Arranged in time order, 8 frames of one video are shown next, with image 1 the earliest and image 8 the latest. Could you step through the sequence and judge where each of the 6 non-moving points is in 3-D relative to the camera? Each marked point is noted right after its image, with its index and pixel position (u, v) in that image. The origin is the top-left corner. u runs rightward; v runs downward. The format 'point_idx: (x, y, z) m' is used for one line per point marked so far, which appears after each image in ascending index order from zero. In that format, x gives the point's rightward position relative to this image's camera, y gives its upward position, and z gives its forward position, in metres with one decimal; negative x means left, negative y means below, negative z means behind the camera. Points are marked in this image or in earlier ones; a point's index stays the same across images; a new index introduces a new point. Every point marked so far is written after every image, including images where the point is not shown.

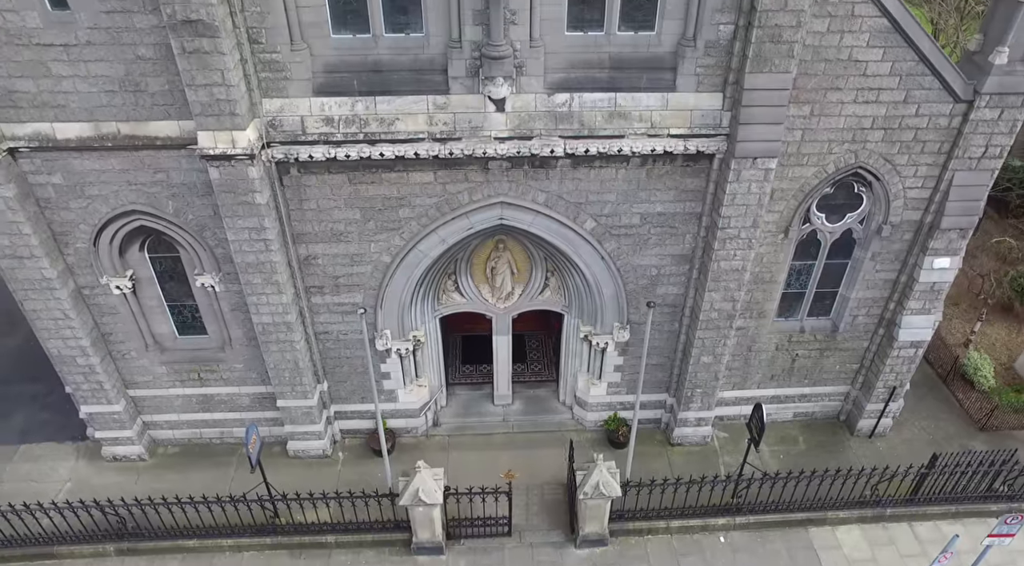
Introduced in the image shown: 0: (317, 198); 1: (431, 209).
0: (-3.3, +1.5, +12.1) m
1: (-1.4, +1.3, +12.4) m
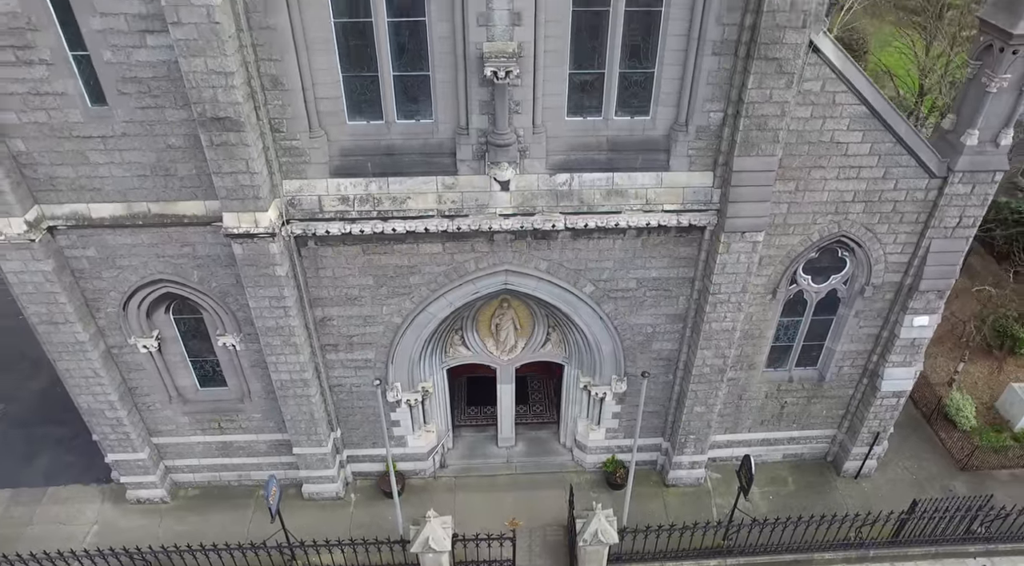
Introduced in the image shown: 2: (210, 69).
0: (-3.2, +0.3, +12.9) m
1: (-1.3, +0.2, +13.2) m
2: (-4.3, +3.1, +10.2) m
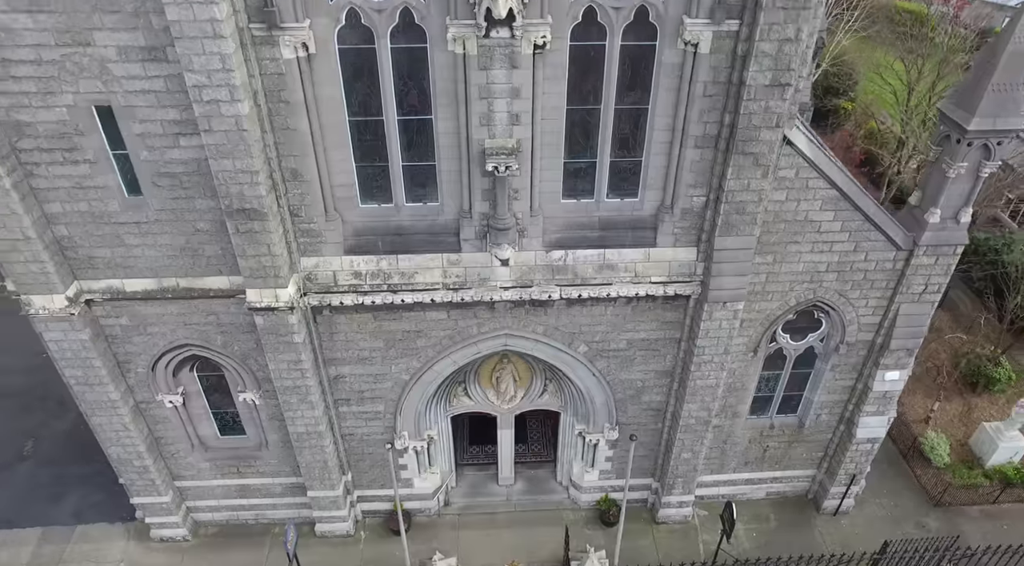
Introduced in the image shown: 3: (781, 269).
0: (-3.3, -0.9, +14.0) m
1: (-1.3, -1.1, +14.2) m
2: (-4.3, +1.8, +11.3) m
3: (+5.2, +0.3, +13.7) m
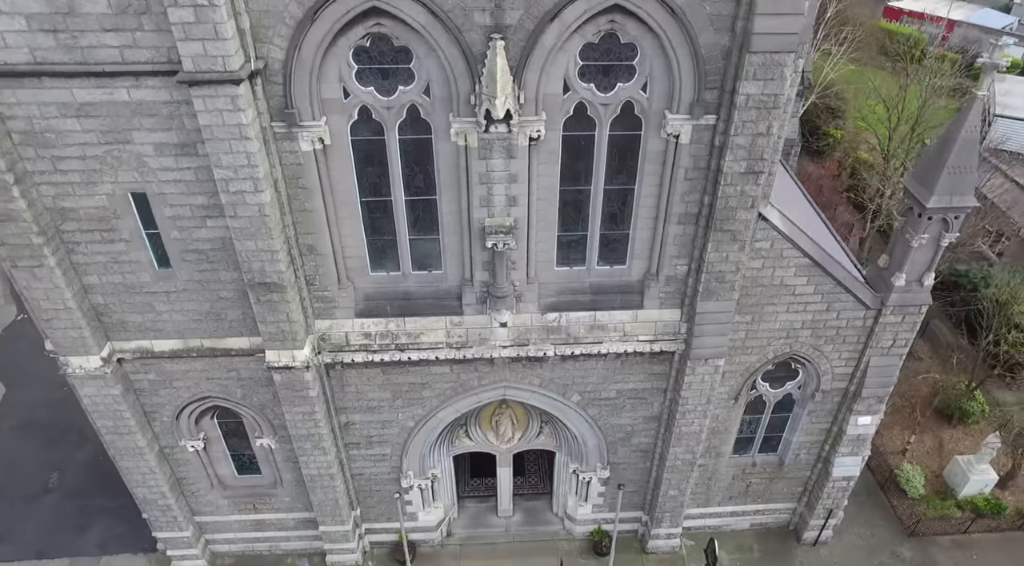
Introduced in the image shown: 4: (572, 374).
0: (-3.3, -2.1, +15.1) m
1: (-1.4, -2.3, +15.3) m
2: (-4.4, +0.6, +12.4) m
3: (+5.1, -0.9, +14.9) m
4: (+1.3, -1.9, +15.2) m
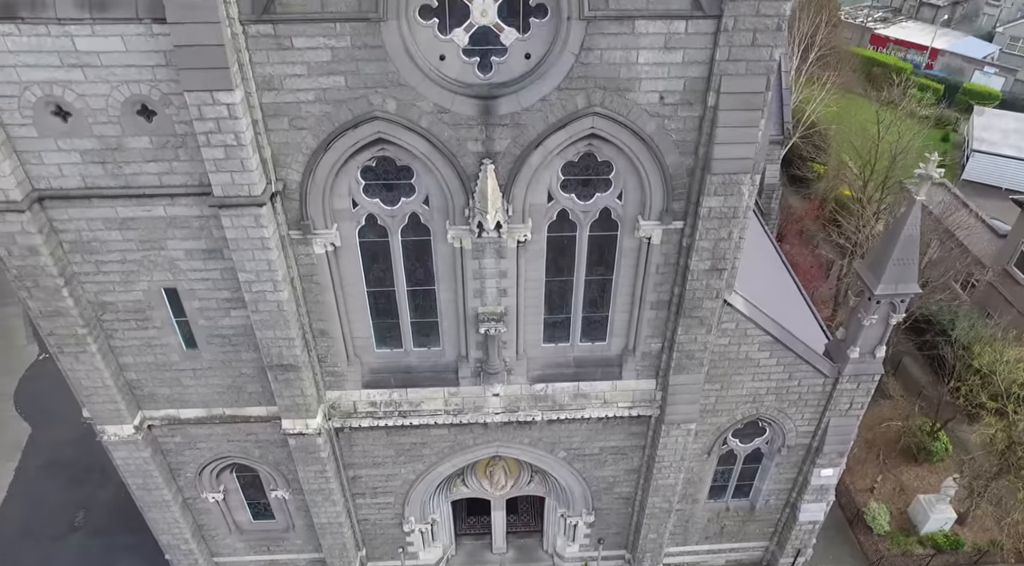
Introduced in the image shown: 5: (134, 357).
0: (-3.5, -3.7, +16.6) m
1: (-1.6, -3.9, +16.9) m
2: (-4.6, -1.0, +13.9) m
3: (+4.9, -2.5, +16.4) m
4: (+1.1, -3.5, +16.8) m
5: (-7.7, -1.5, +14.6) m
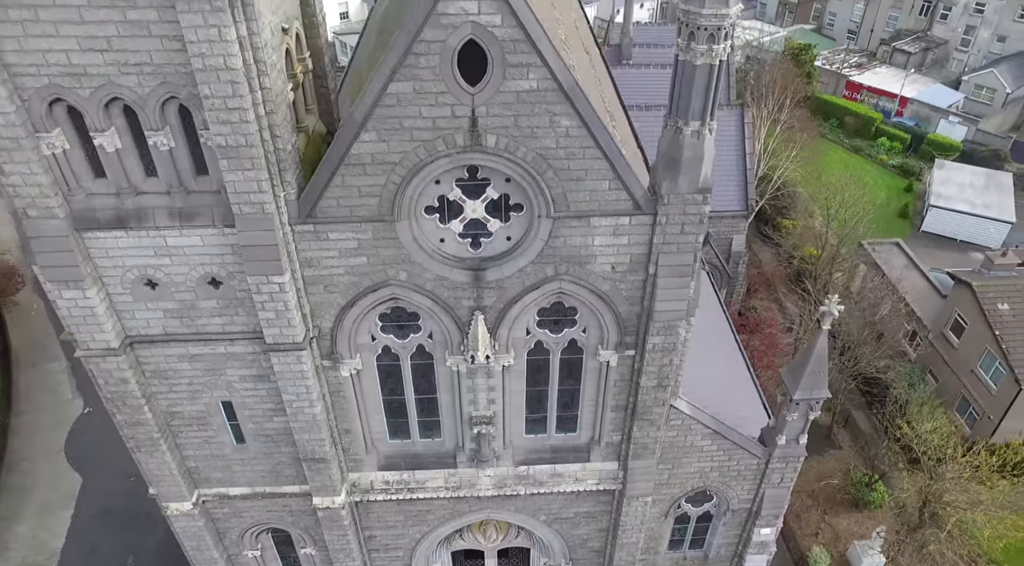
0: (-3.8, -6.5, +20.2) m
1: (-1.9, -6.6, +20.4) m
2: (-4.9, -3.8, +17.4) m
3: (+4.6, -5.2, +19.9) m
4: (+0.8, -6.3, +20.3) m
5: (-8.1, -4.3, +18.1) m
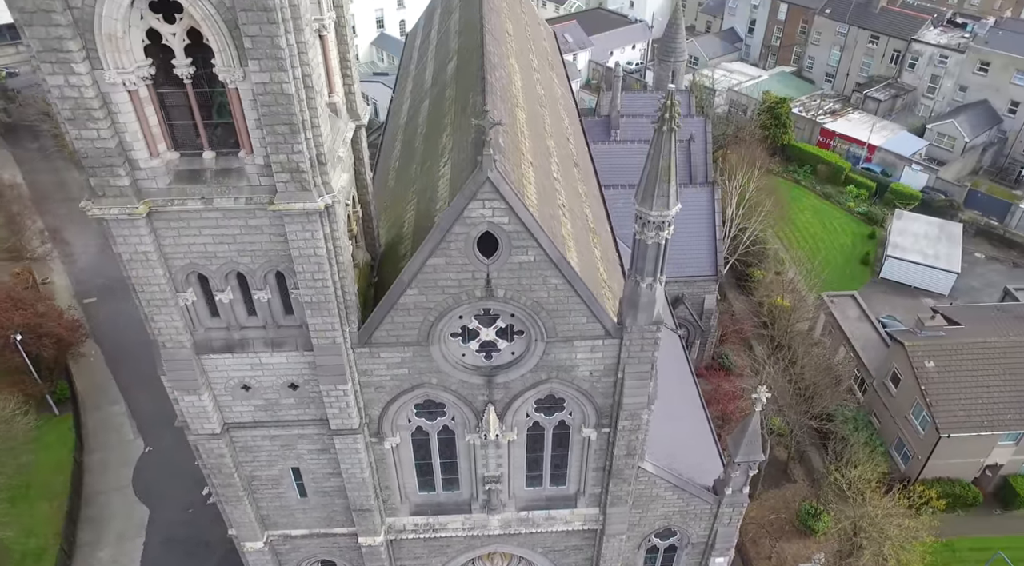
0: (-3.7, -9.4, +25.3) m
1: (-1.8, -9.5, +25.6) m
2: (-4.8, -6.7, +22.6) m
3: (+4.7, -8.1, +25.0) m
4: (+0.9, -9.2, +25.4) m
5: (-8.0, -7.2, +23.3) m
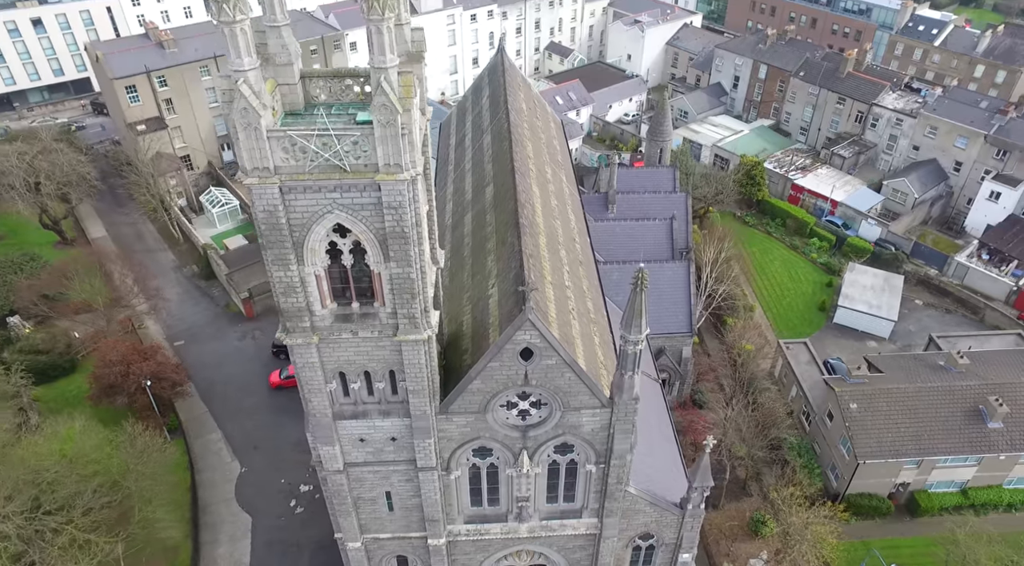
0: (-2.5, -13.0, +35.3) m
1: (-0.6, -13.2, +35.6) m
2: (-3.6, -10.3, +32.6) m
3: (+5.9, -11.8, +35.0) m
4: (+2.1, -12.8, +35.5) m
5: (-6.8, -10.8, +33.3) m
